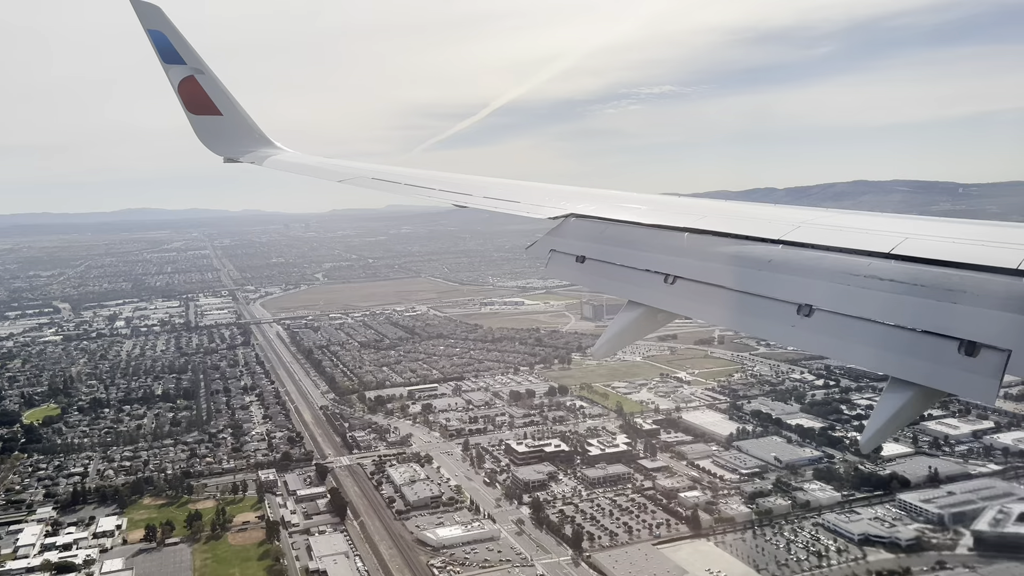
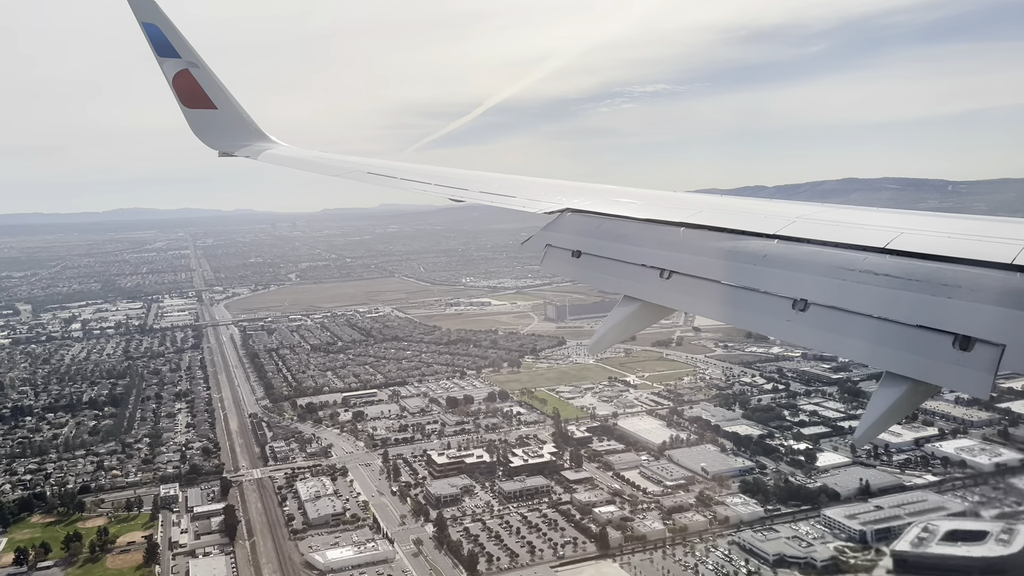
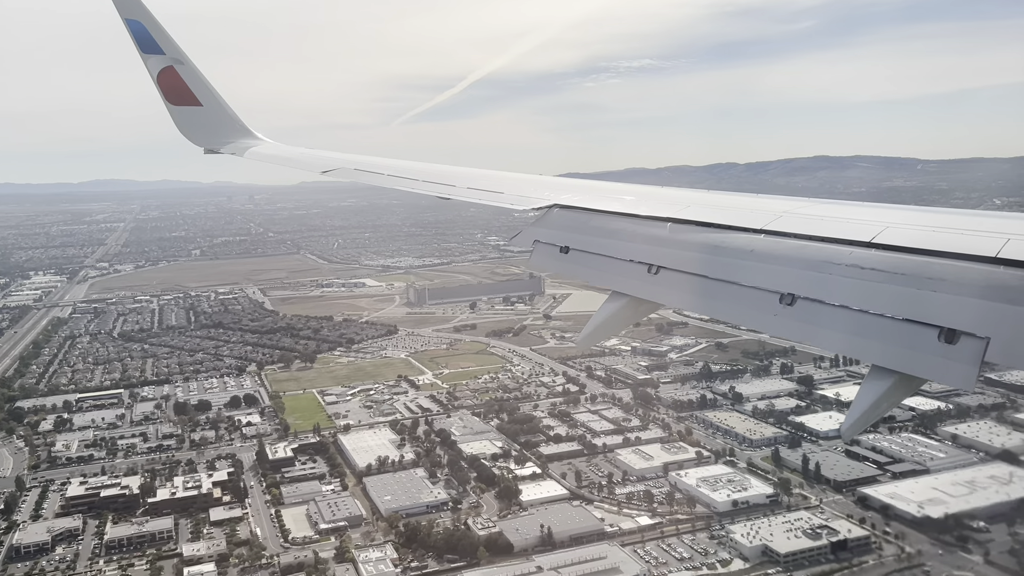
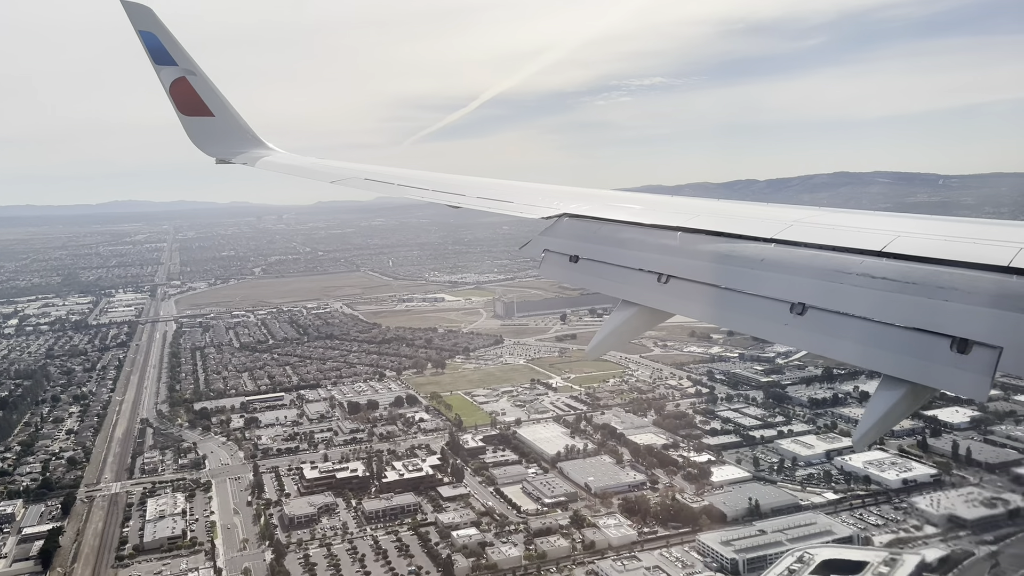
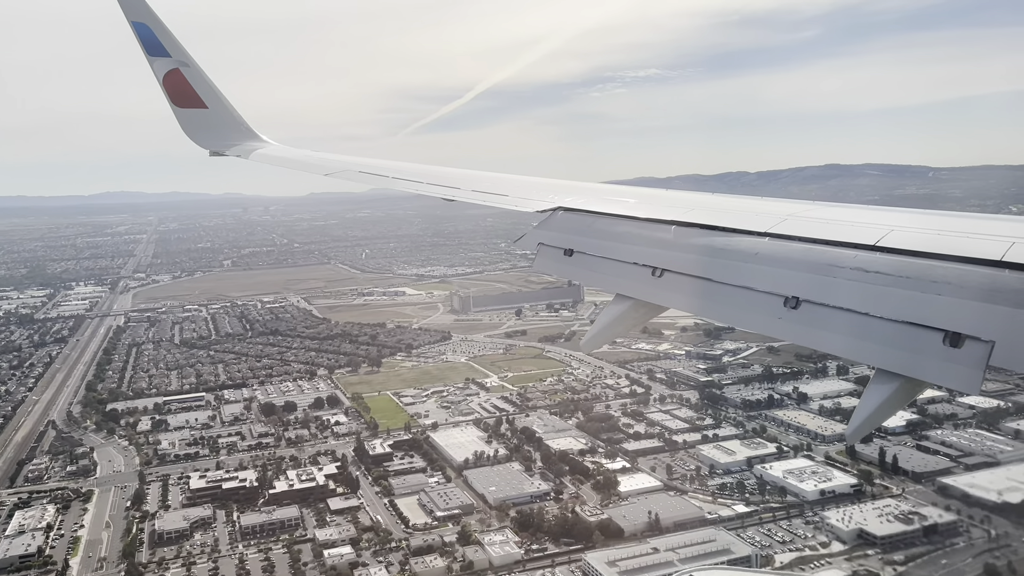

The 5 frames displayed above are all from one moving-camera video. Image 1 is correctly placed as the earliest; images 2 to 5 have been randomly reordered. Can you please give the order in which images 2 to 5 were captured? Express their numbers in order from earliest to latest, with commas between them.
2, 4, 5, 3
